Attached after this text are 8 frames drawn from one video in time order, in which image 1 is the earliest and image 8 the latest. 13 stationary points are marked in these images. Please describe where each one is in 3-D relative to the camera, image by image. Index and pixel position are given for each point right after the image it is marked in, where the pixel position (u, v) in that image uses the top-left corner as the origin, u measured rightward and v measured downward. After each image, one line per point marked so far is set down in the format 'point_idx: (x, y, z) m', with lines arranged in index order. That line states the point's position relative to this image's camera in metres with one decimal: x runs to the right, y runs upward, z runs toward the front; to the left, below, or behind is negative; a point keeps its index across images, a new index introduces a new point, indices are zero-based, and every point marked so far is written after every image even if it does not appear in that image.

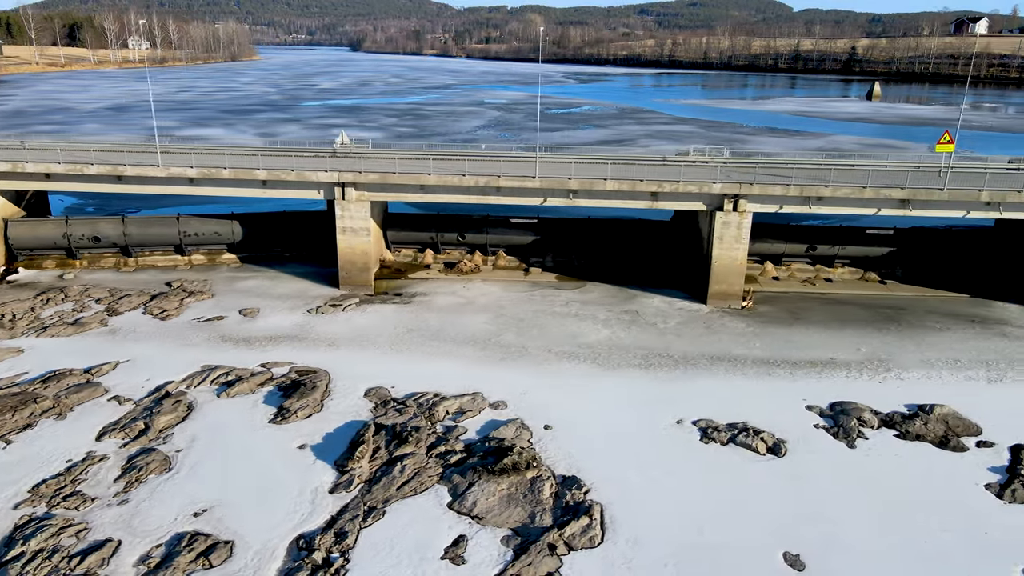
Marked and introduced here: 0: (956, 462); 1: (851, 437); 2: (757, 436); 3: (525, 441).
0: (+11.2, -4.4, +18.4) m
1: (+9.0, -4.0, +19.4) m
2: (+6.4, -3.9, +19.2) m
3: (+0.3, -4.0, +18.9) m
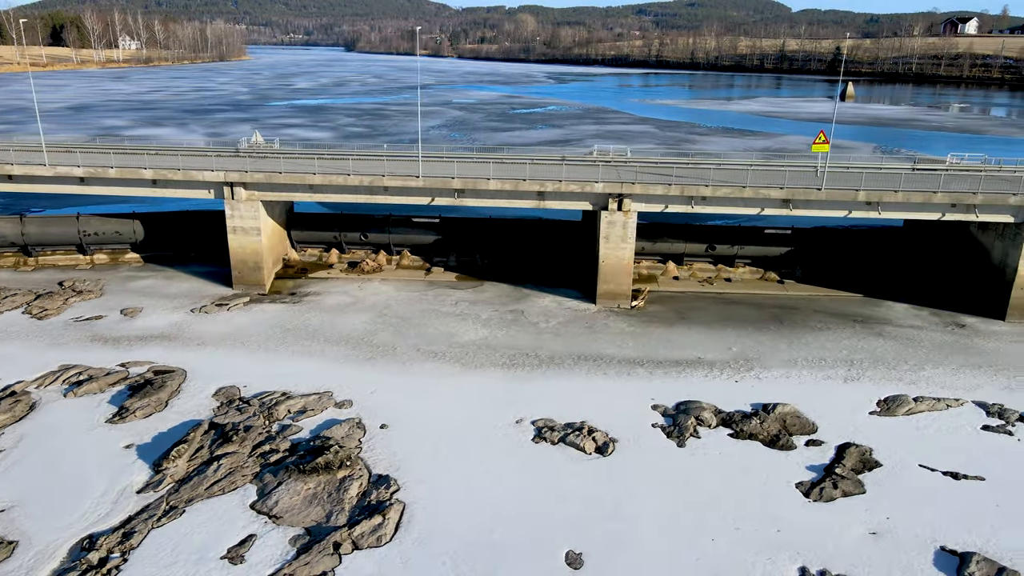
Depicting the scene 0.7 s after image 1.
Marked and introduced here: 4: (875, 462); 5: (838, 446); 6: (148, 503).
0: (+6.8, -4.4, +18.4) m
1: (+4.6, -4.0, +19.5) m
2: (+2.0, -3.9, +19.2) m
3: (-4.1, -4.0, +18.9) m
4: (+9.2, -4.4, +18.3) m
5: (+8.5, -4.1, +19.1) m
6: (-8.2, -4.8, +16.4) m
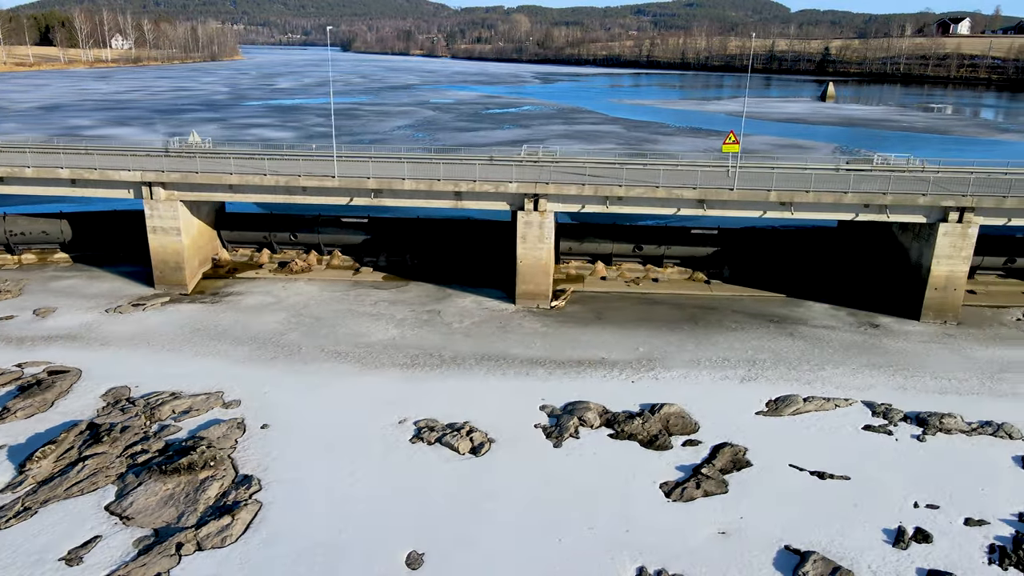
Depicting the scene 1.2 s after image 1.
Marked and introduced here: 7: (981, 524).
0: (+3.5, -4.4, +18.4) m
1: (+1.3, -4.0, +19.4) m
2: (-1.3, -3.9, +19.2) m
3: (-7.4, -4.0, +18.9) m
4: (+5.9, -4.4, +18.3) m
5: (+5.3, -4.1, +19.1) m
6: (-11.4, -4.8, +16.4) m
7: (+10.3, -5.2, +16.0) m
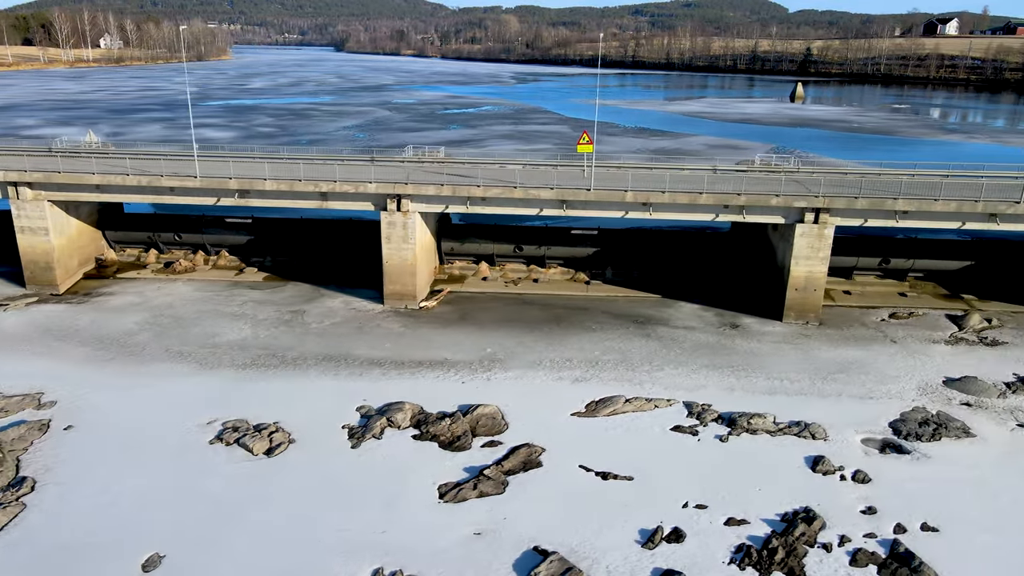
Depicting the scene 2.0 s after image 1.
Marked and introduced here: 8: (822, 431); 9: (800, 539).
0: (-1.8, -4.4, +18.4) m
1: (-4.0, -4.0, +19.4) m
2: (-6.6, -3.9, +19.2) m
3: (-12.7, -4.0, +18.8) m
4: (+0.6, -4.4, +18.3) m
5: (0.0, -4.2, +19.1) m
6: (-16.7, -4.9, +16.3) m
7: (+5.0, -5.2, +16.0) m
8: (+8.5, -3.9, +19.9) m
9: (+6.1, -5.4, +15.5) m
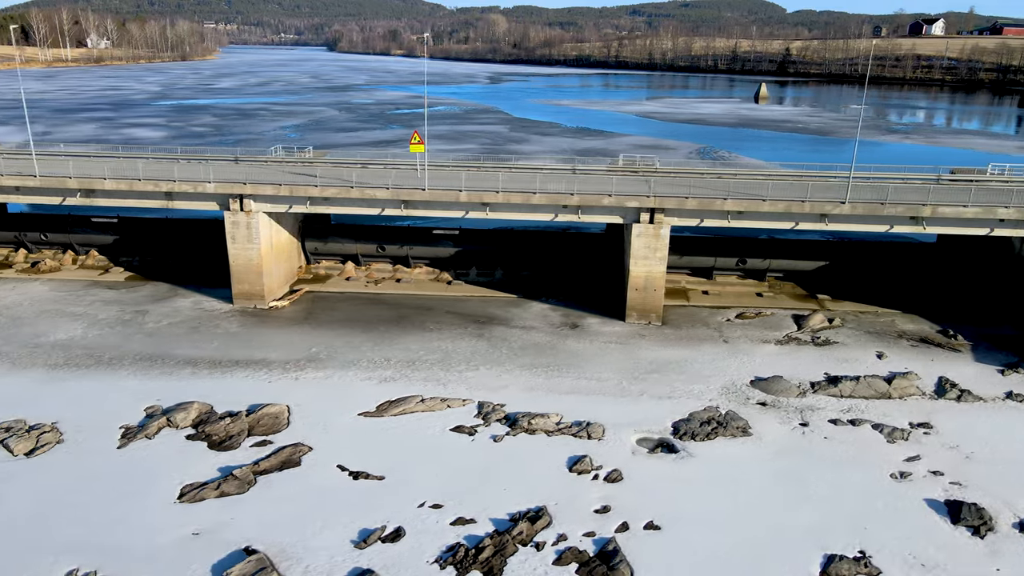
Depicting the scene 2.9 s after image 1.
0: (-7.9, -4.4, +18.4) m
1: (-10.1, -4.0, +19.4) m
2: (-12.7, -3.9, +19.1) m
3: (-18.8, -4.0, +18.7) m
4: (-5.5, -4.4, +18.3) m
5: (-6.1, -4.1, +19.0) m
6: (-22.8, -4.9, +16.1) m
7: (-1.1, -5.2, +16.0) m
8: (+2.4, -3.9, +20.0) m
9: (+0.1, -5.3, +15.5) m
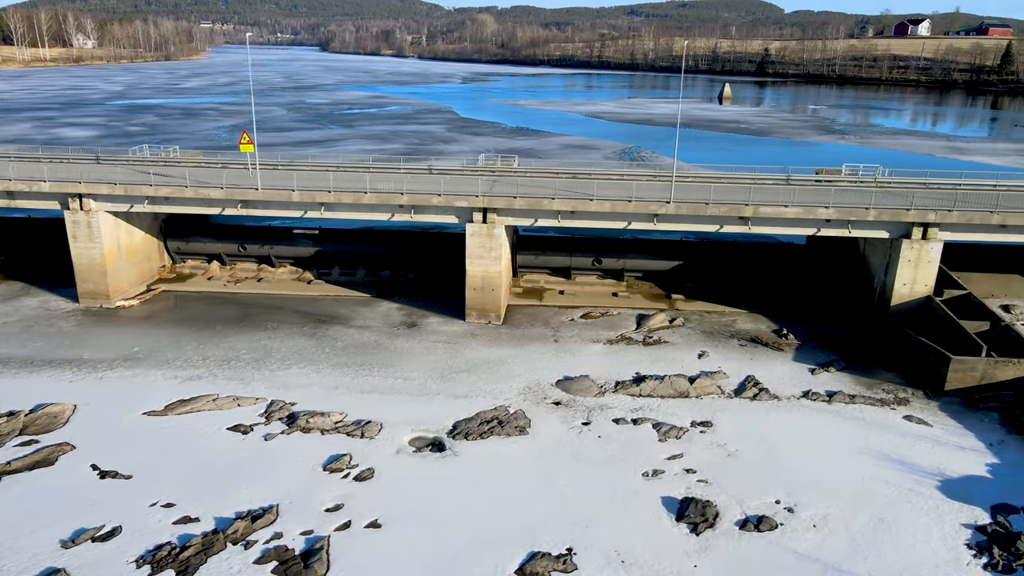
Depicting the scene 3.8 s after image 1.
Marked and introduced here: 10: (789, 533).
0: (-14.0, -4.4, +18.3) m
1: (-16.3, -4.0, +19.3) m
2: (-18.9, -3.9, +19.0) m
3: (-24.9, -4.0, +18.6) m
4: (-11.6, -4.4, +18.3) m
5: (-12.3, -4.1, +19.0) m
6: (-29.0, -4.8, +16.0) m
7: (-7.3, -5.2, +16.1) m
8: (-3.8, -3.9, +20.0) m
9: (-6.1, -5.3, +15.5) m
10: (+6.1, -5.4, +16.1) m
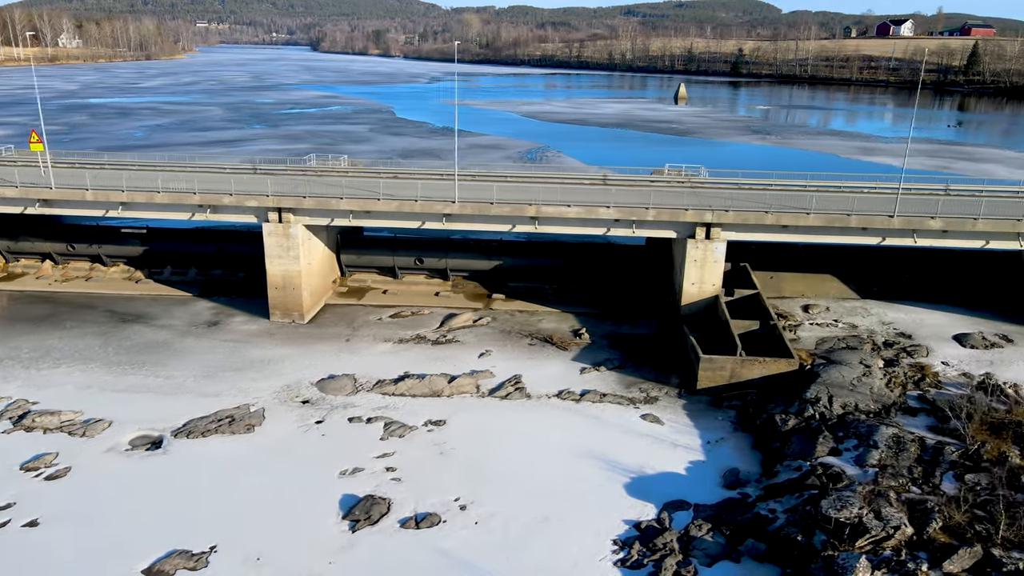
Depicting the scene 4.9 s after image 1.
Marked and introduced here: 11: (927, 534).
0: (-21.7, -4.3, +18.3) m
1: (-23.9, -4.0, +19.3) m
2: (-26.5, -3.9, +19.0) m
3: (-32.6, -3.9, +18.5) m
4: (-19.3, -4.3, +18.3) m
5: (-19.9, -4.1, +19.0) m
6: (-36.6, -4.8, +15.8) m
7: (-14.9, -5.2, +16.1) m
8: (-11.4, -3.9, +20.1) m
9: (-13.7, -5.3, +15.6) m
10: (-1.5, -5.4, +16.2) m
11: (+8.2, -4.9, +14.4) m
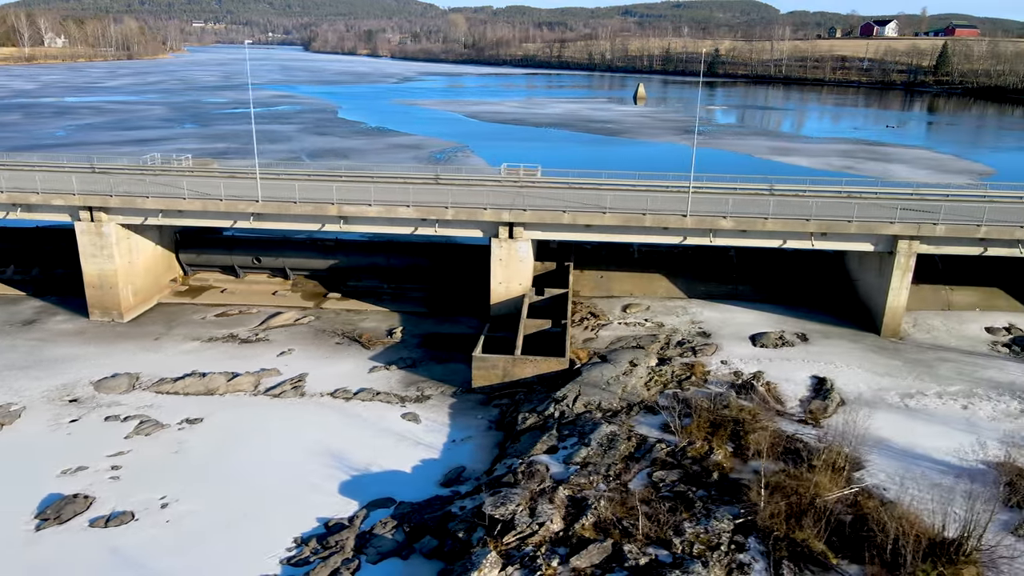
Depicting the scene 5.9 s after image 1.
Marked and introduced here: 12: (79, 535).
0: (-28.7, -4.3, +18.1) m
1: (-30.9, -3.9, +19.1) m
2: (-33.5, -3.9, +18.8) m
3: (-39.5, -3.9, +18.3) m
4: (-26.2, -4.3, +18.2) m
5: (-26.9, -4.1, +18.9) m
6: (-43.5, -4.8, +15.6) m
7: (-21.8, -5.1, +16.0) m
8: (-18.4, -3.8, +20.0) m
9: (-20.7, -5.3, +15.5) m
10: (-8.5, -5.4, +16.2) m
11: (+1.2, -4.8, +14.4) m
12: (-9.5, -5.4, +16.0) m
